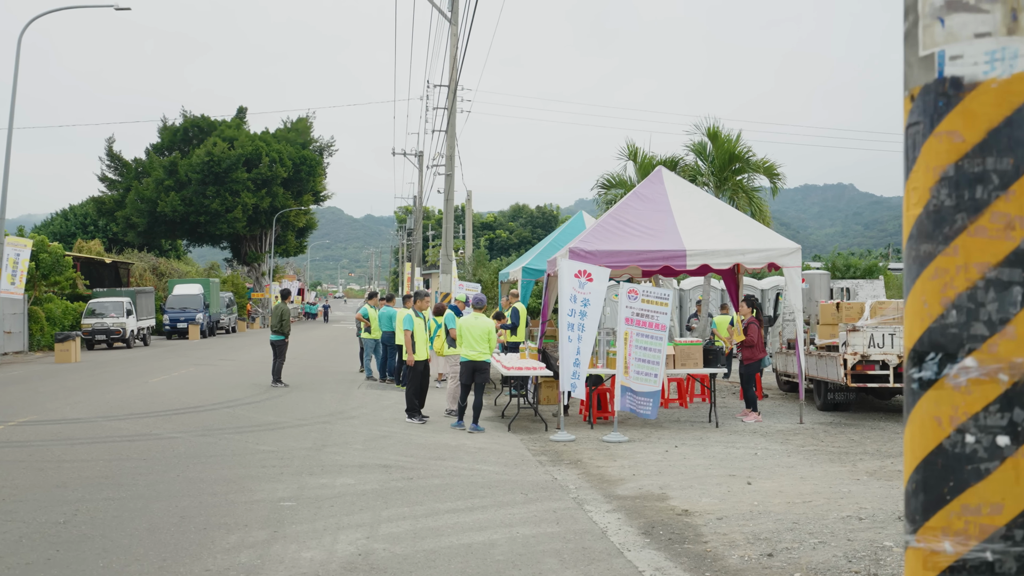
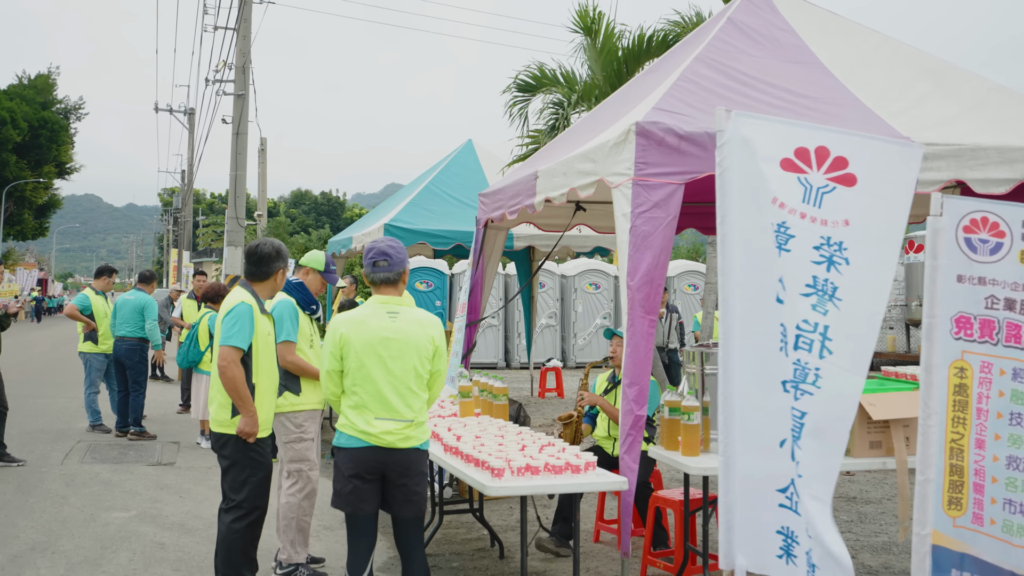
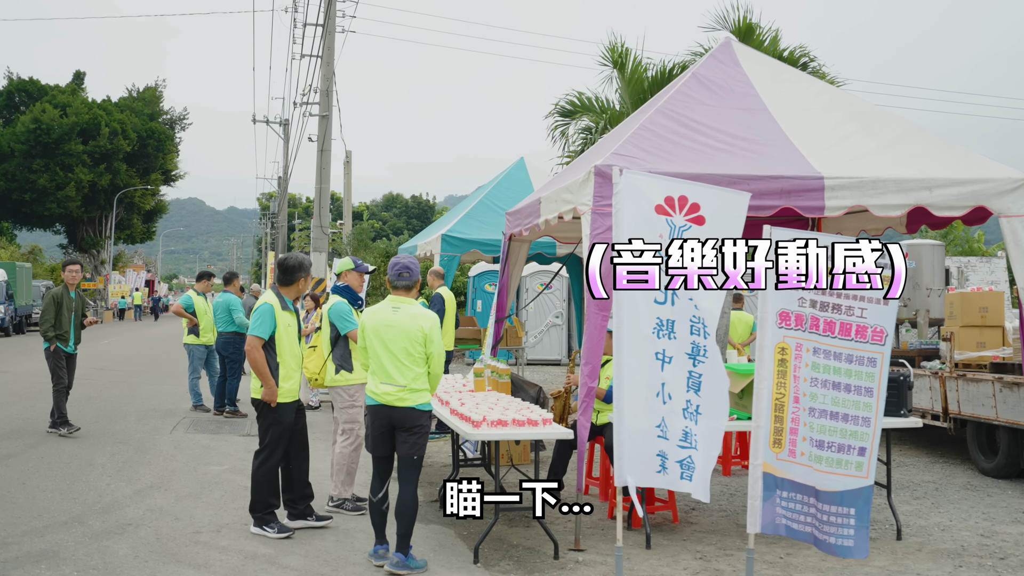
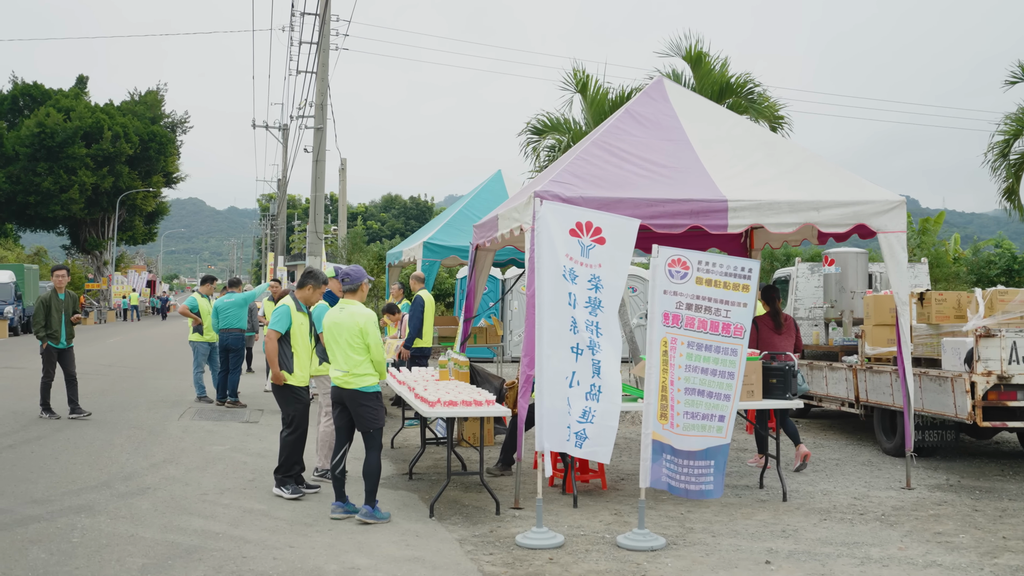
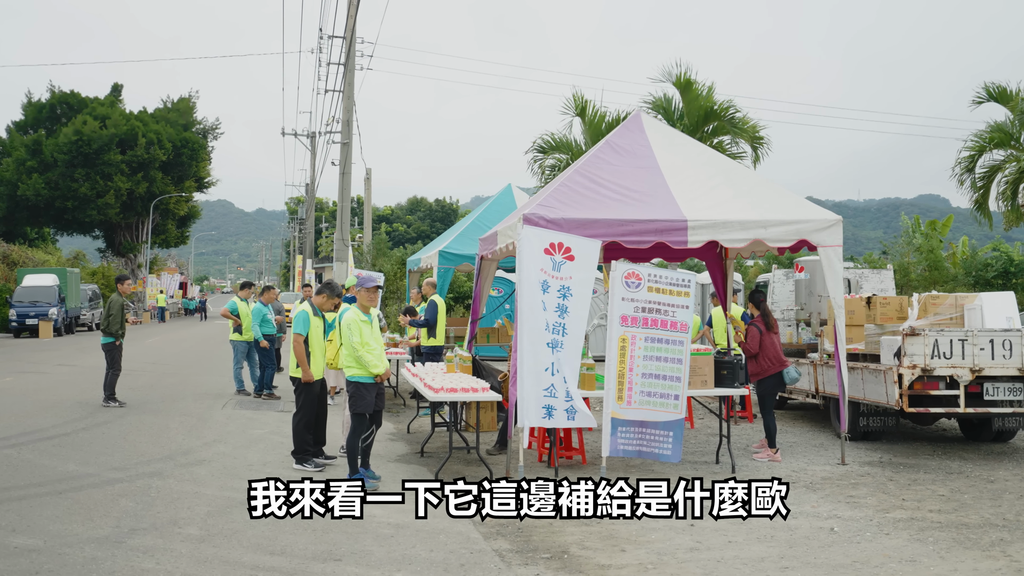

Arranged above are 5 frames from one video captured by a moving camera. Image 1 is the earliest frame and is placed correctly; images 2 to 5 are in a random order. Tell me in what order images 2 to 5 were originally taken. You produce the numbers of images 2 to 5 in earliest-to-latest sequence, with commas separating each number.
5, 4, 3, 2
